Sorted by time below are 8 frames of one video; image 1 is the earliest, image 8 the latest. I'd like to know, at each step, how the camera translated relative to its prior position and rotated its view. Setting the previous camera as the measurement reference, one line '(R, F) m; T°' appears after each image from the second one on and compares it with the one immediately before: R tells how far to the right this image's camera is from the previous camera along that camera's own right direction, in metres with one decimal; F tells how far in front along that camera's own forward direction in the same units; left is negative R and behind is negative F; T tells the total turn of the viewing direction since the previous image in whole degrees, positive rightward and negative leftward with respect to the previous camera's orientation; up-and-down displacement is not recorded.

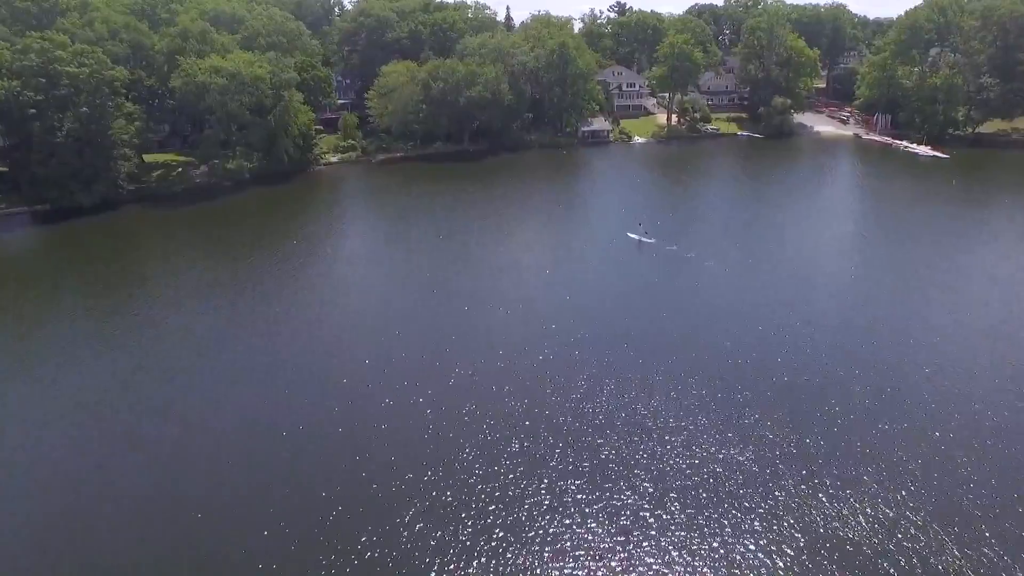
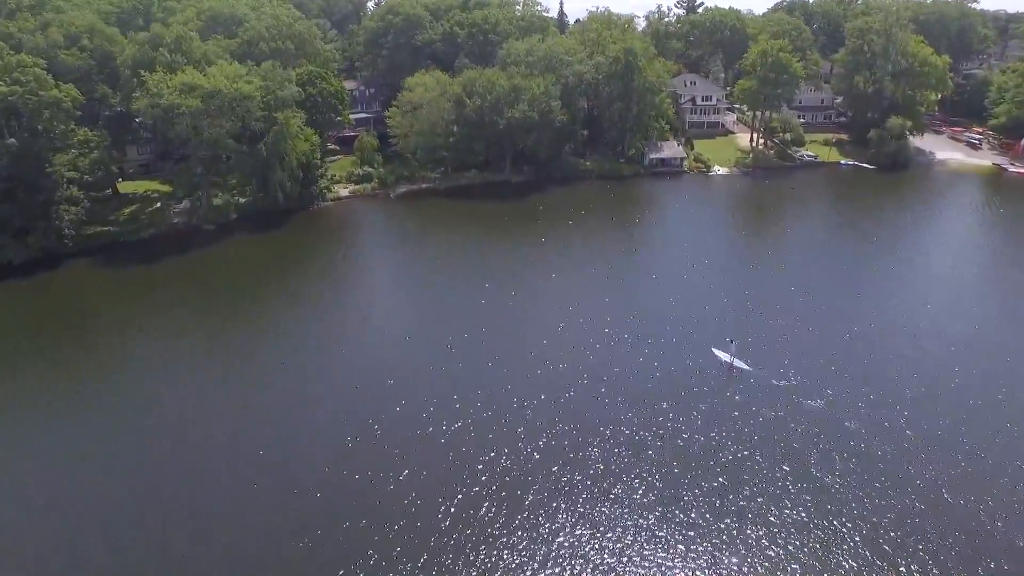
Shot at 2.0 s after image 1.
(-0.3, +16.8) m; -4°
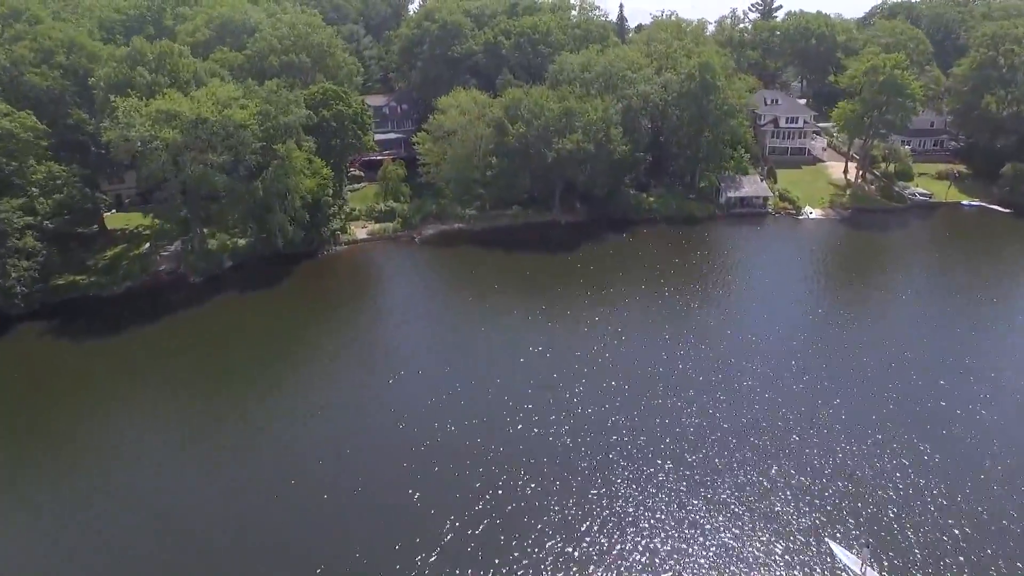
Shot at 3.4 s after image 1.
(+0.2, +11.9) m; -4°
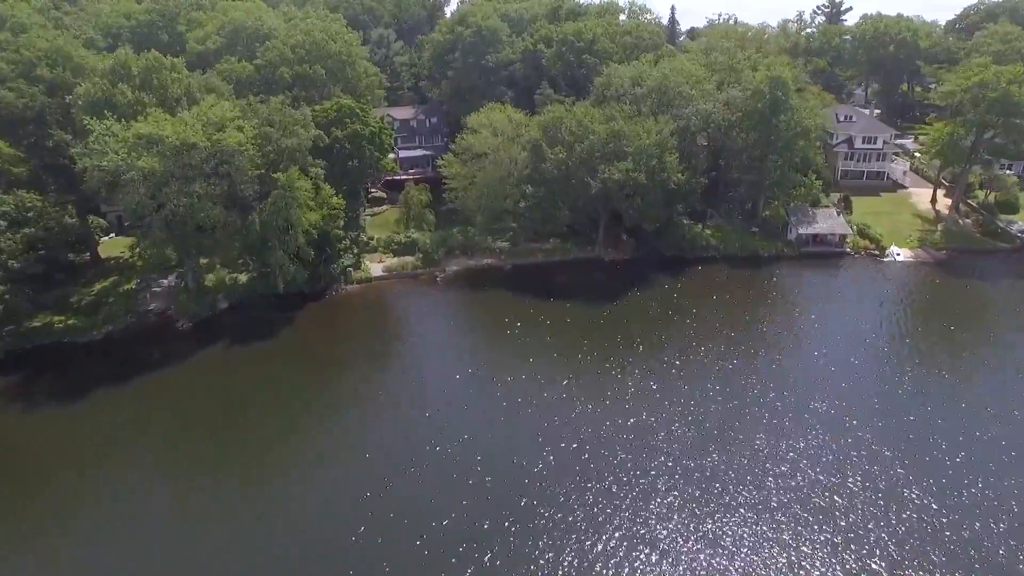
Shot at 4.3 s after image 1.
(+0.2, +7.8) m; -3°
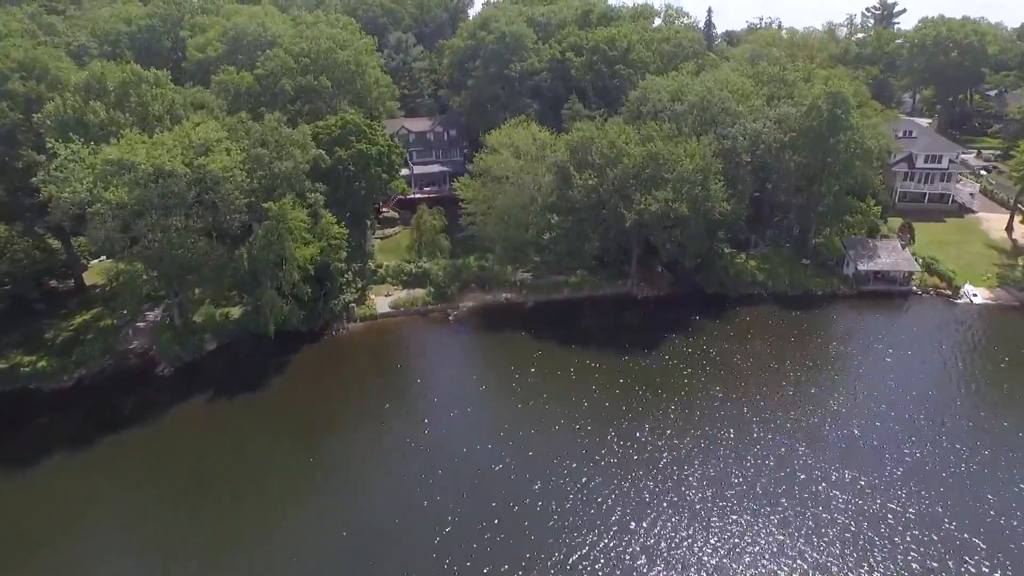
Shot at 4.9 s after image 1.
(+0.1, +5.7) m; -2°
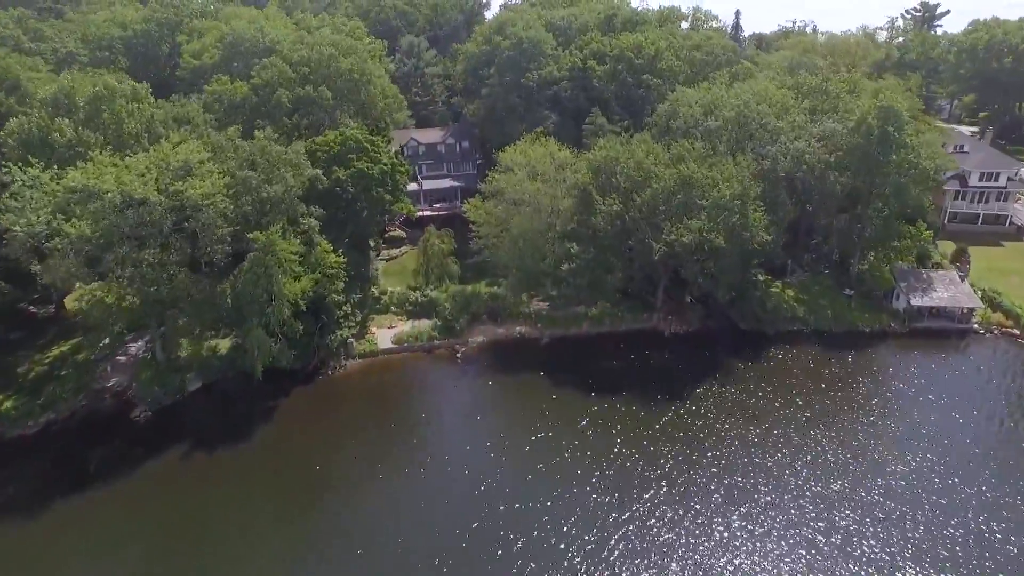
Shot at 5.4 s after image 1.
(+0.1, +4.4) m; -1°
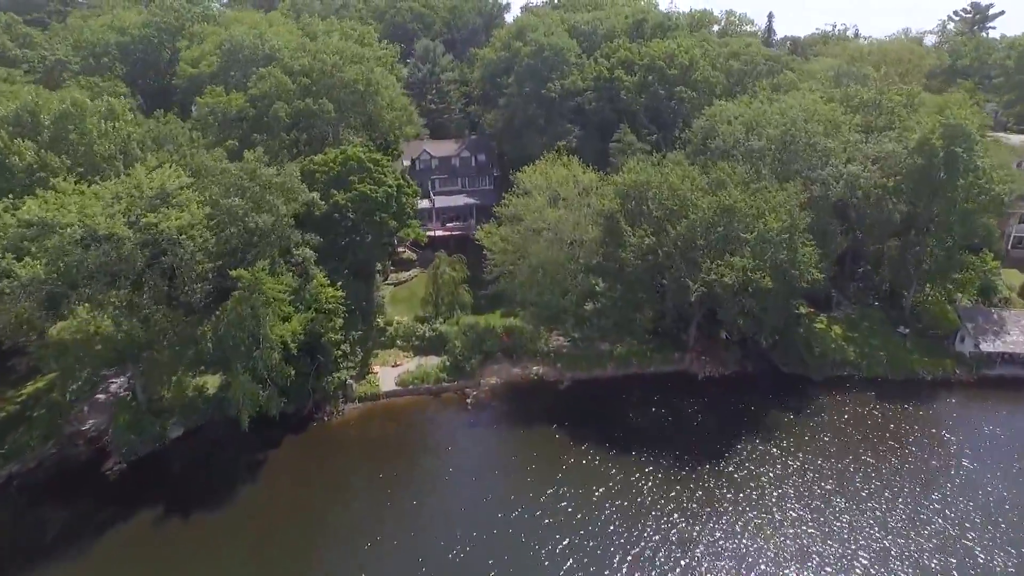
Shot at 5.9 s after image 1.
(+0.1, +4.4) m; -2°
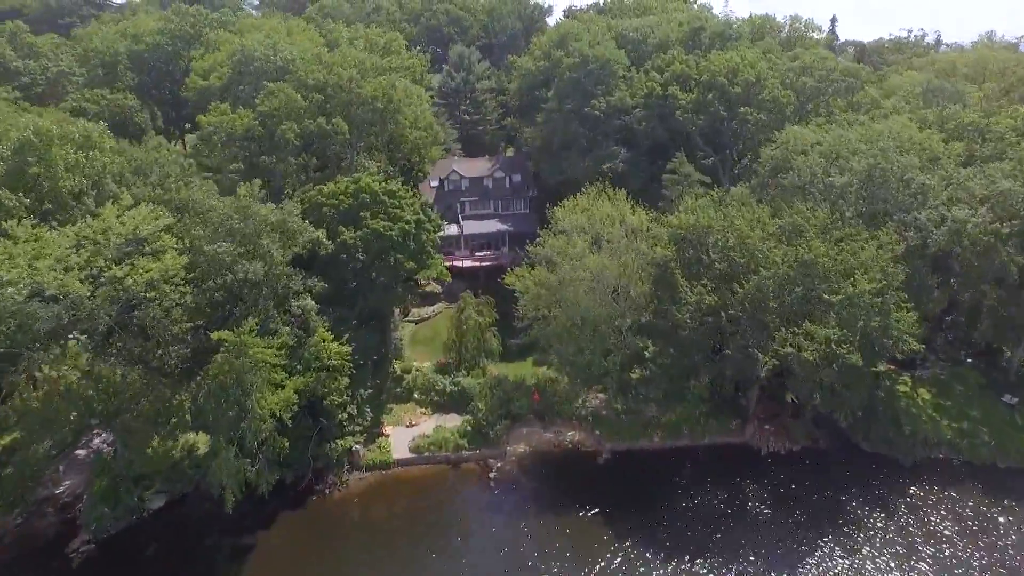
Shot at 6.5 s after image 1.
(+0.1, +5.4) m; -3°
